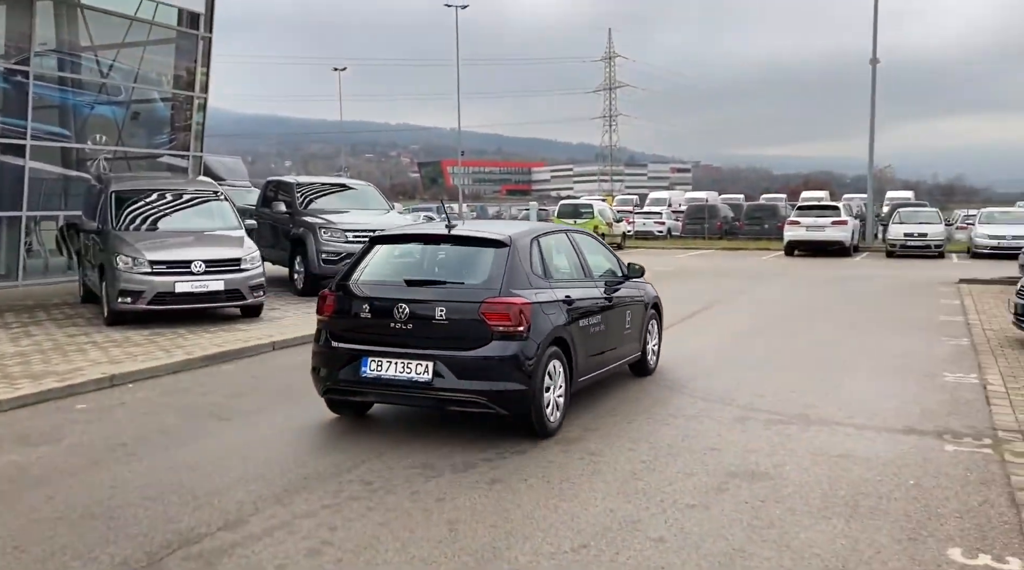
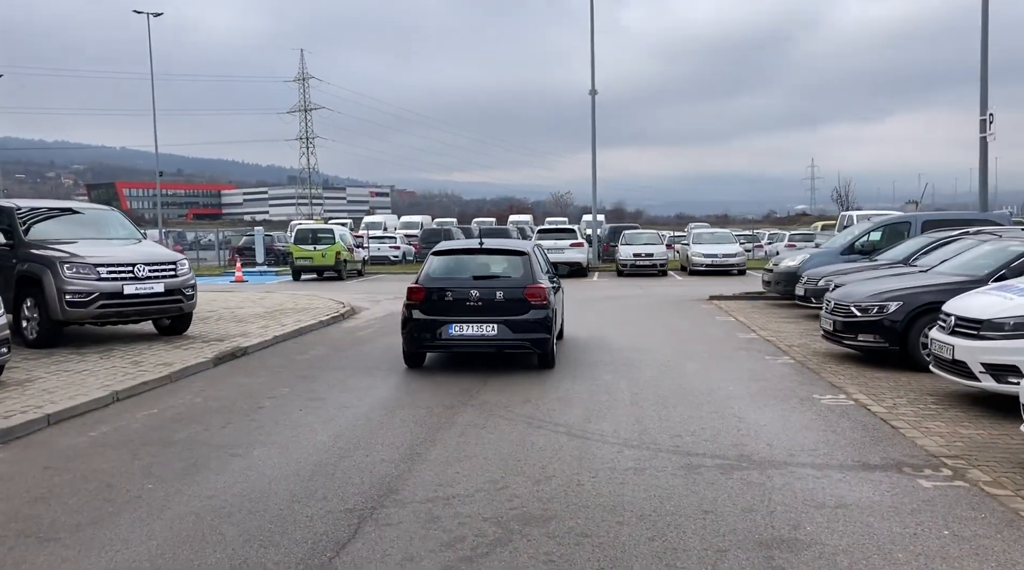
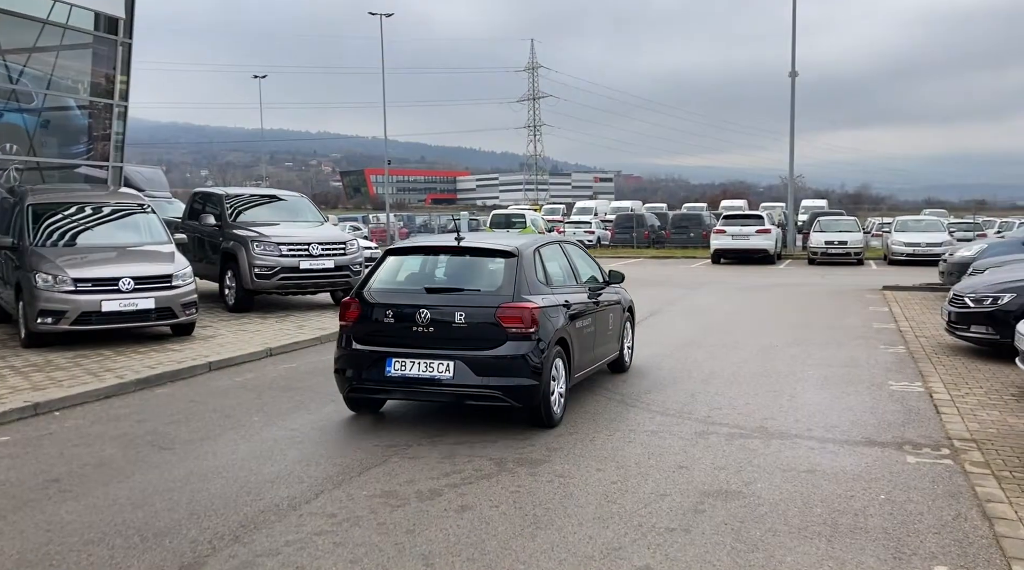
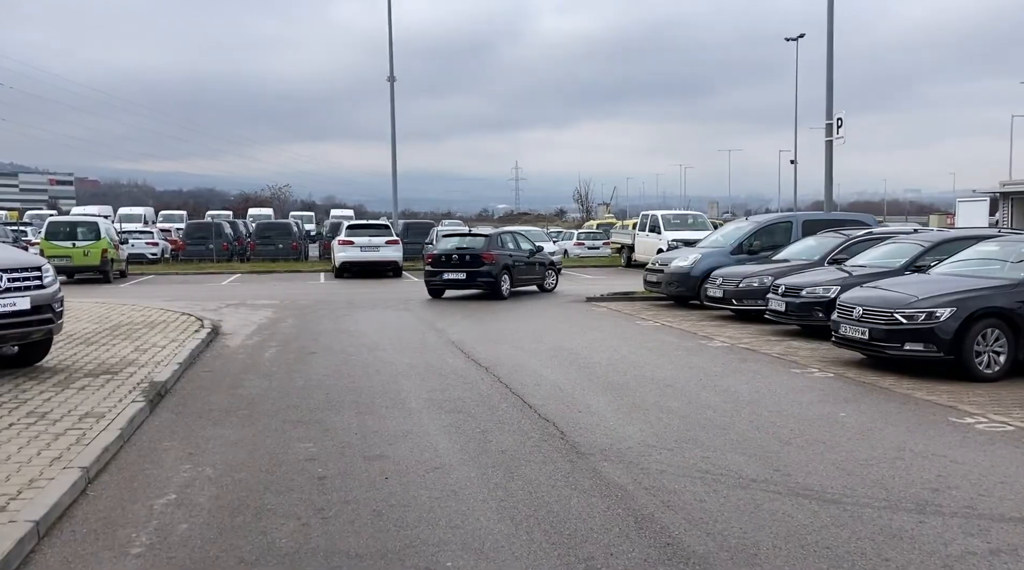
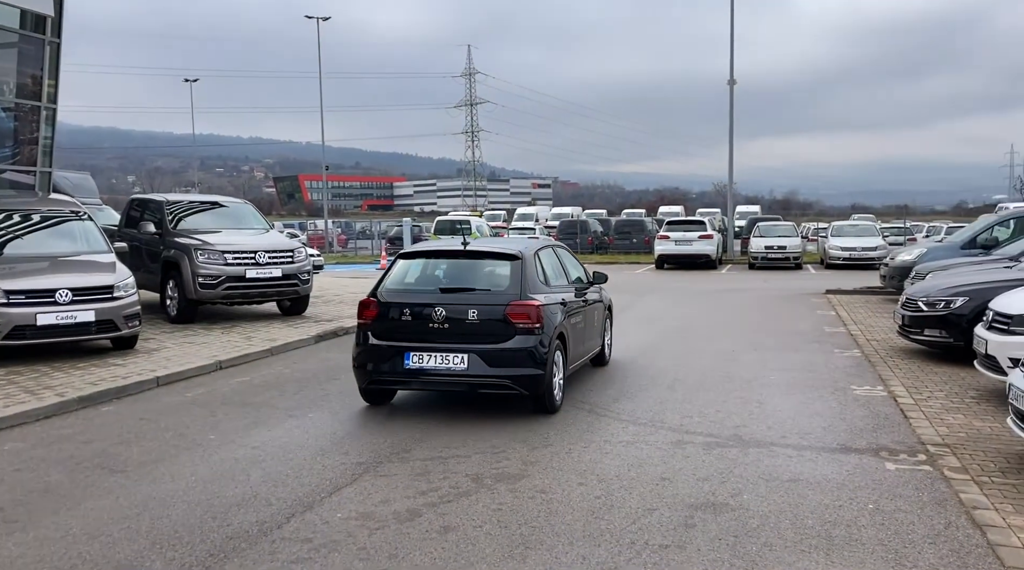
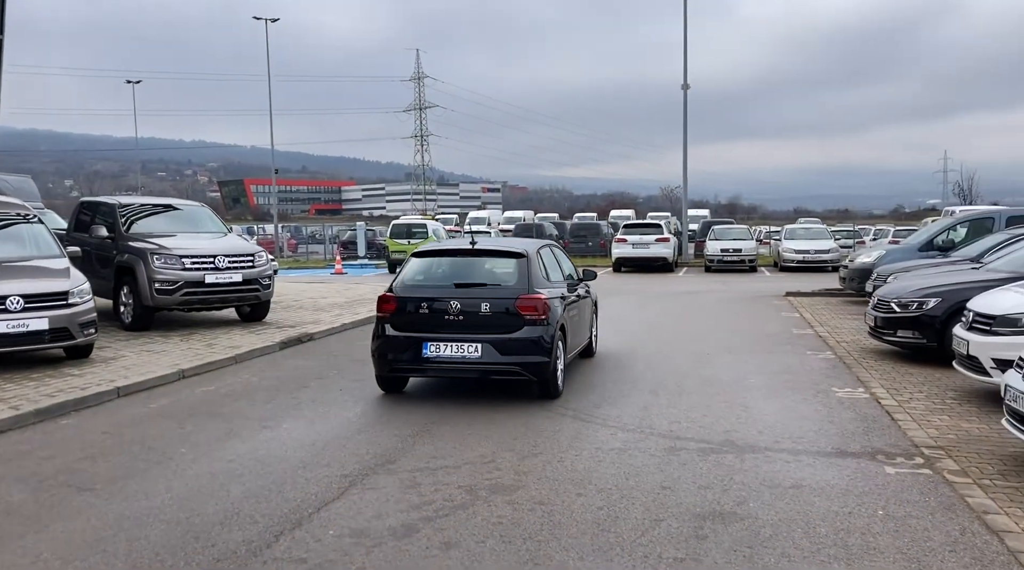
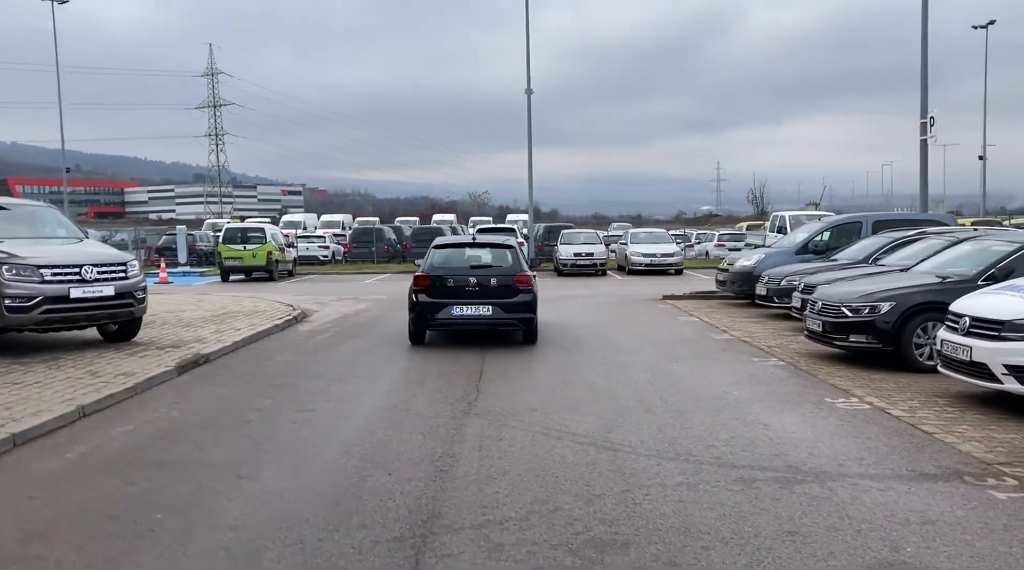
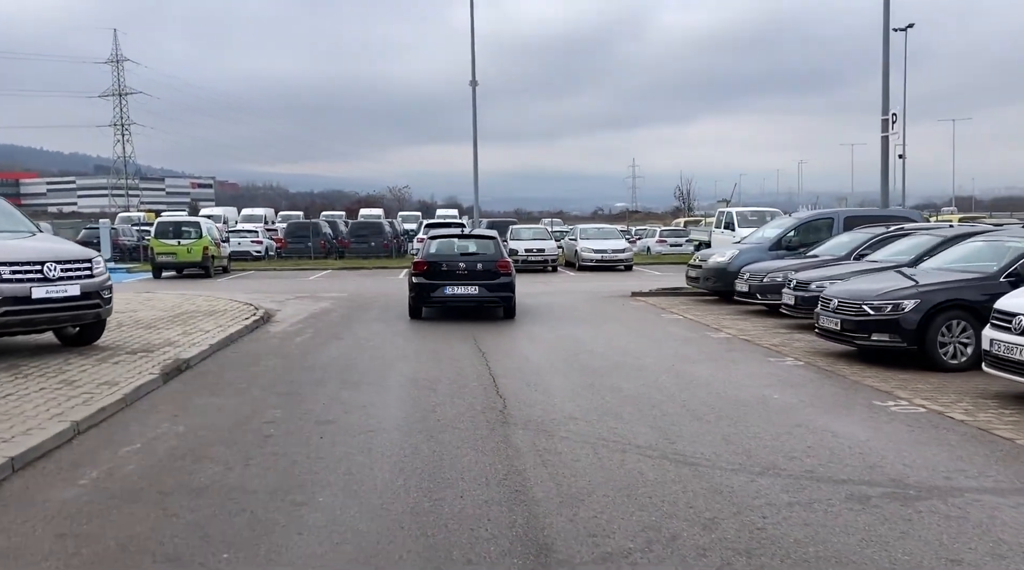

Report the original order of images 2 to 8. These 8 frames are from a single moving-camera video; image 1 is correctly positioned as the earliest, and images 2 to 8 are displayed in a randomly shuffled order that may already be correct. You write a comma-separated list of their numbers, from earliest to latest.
3, 5, 6, 2, 7, 8, 4
